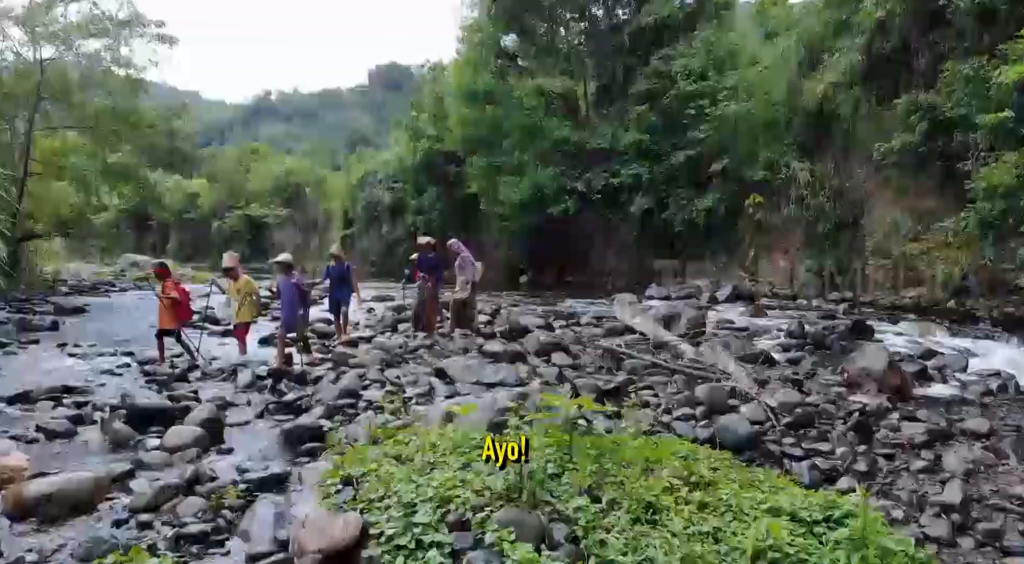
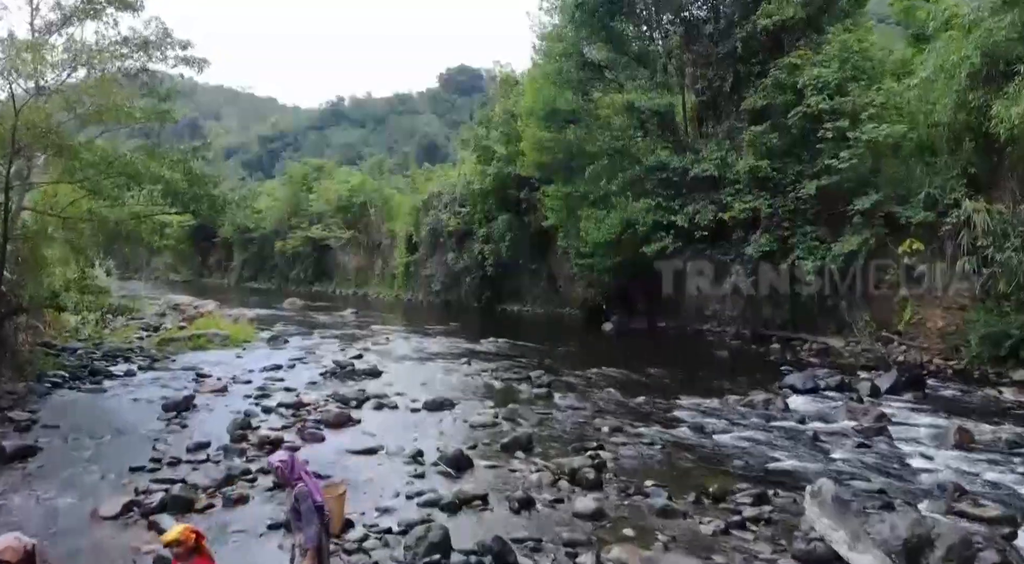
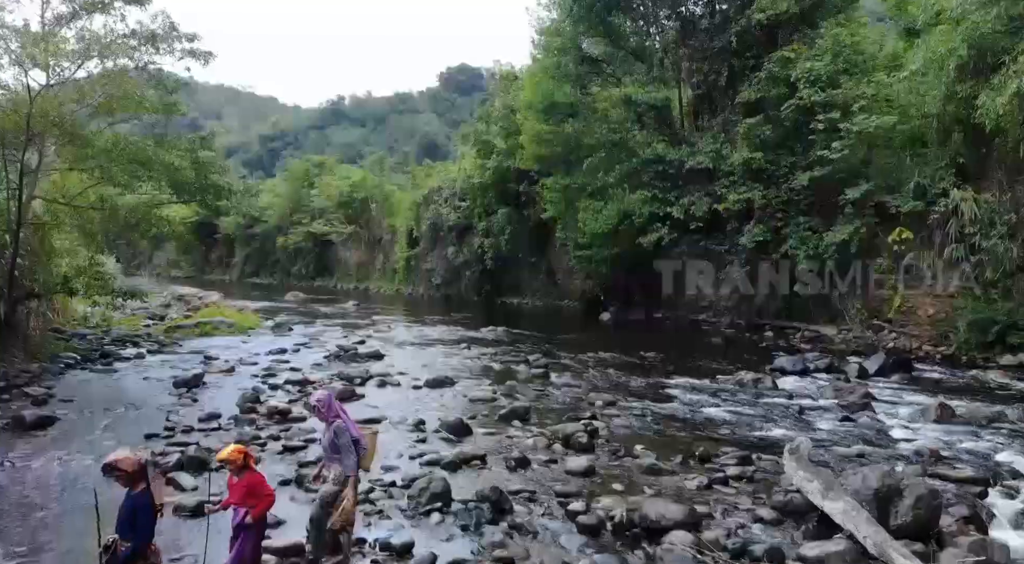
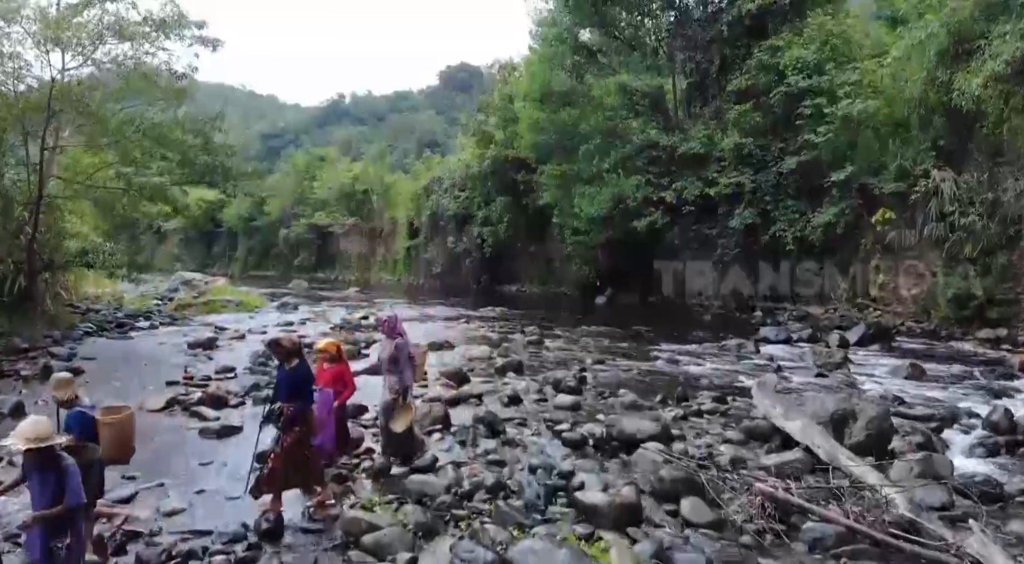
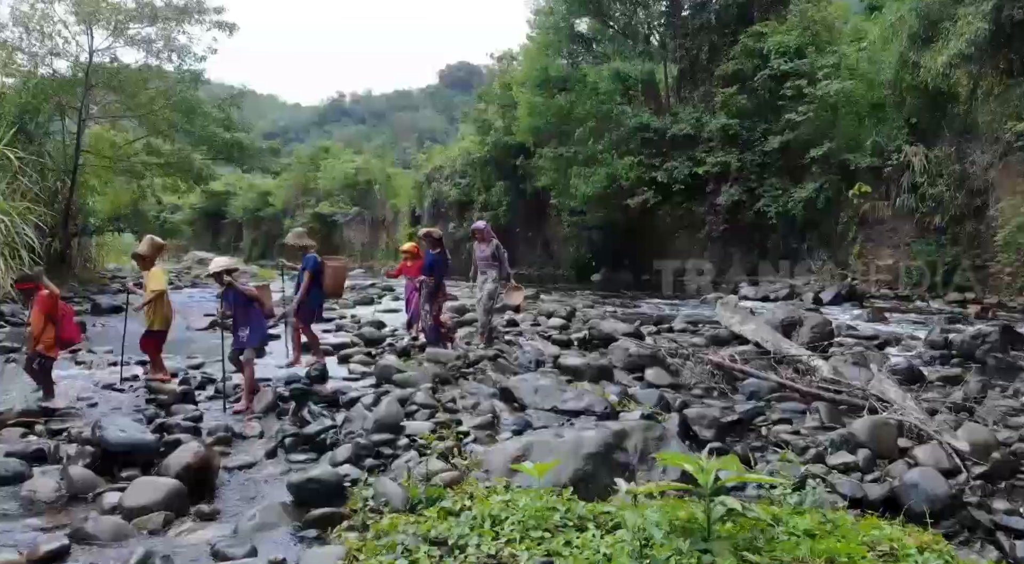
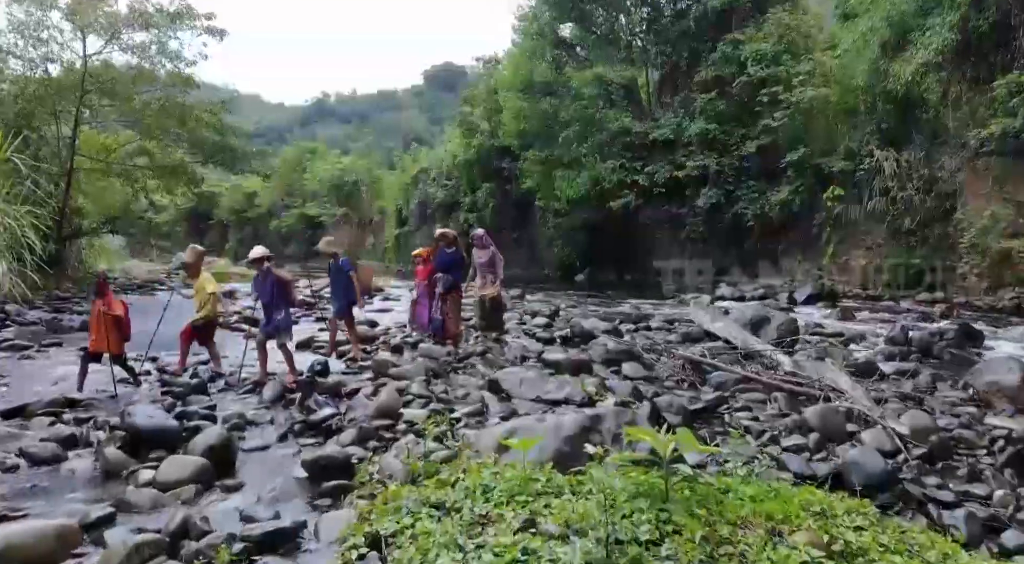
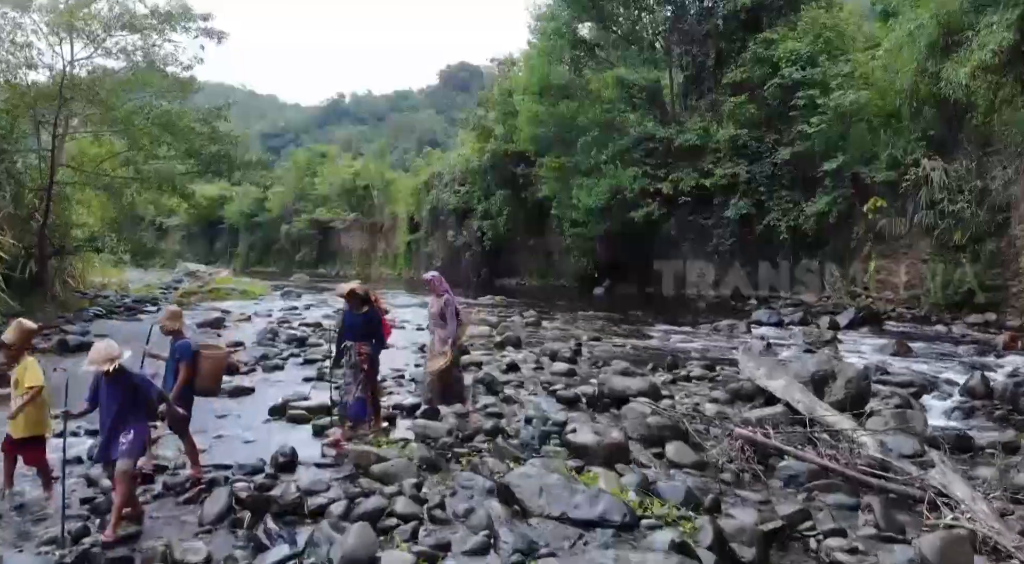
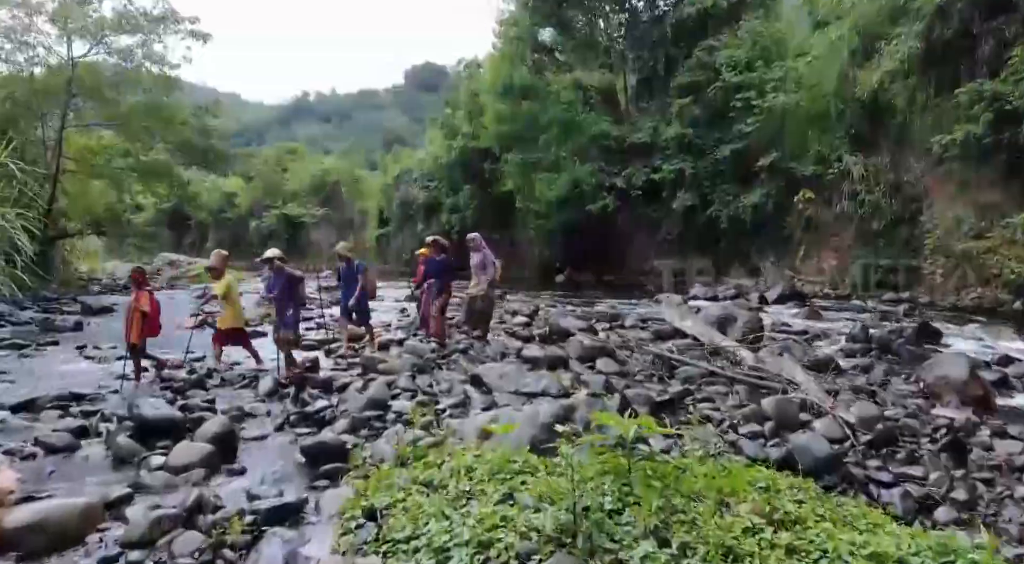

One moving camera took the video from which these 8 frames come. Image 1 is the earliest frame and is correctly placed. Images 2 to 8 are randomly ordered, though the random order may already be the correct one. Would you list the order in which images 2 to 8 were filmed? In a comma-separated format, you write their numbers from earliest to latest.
8, 6, 5, 7, 4, 3, 2
